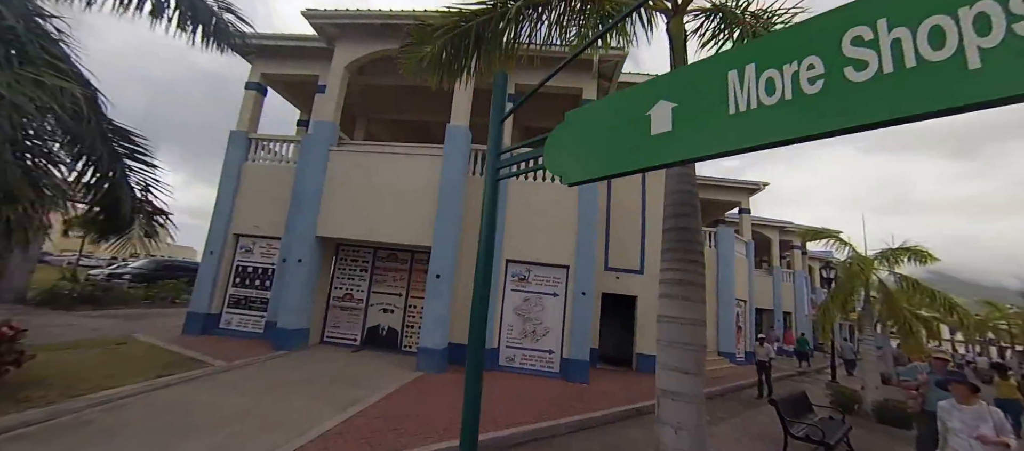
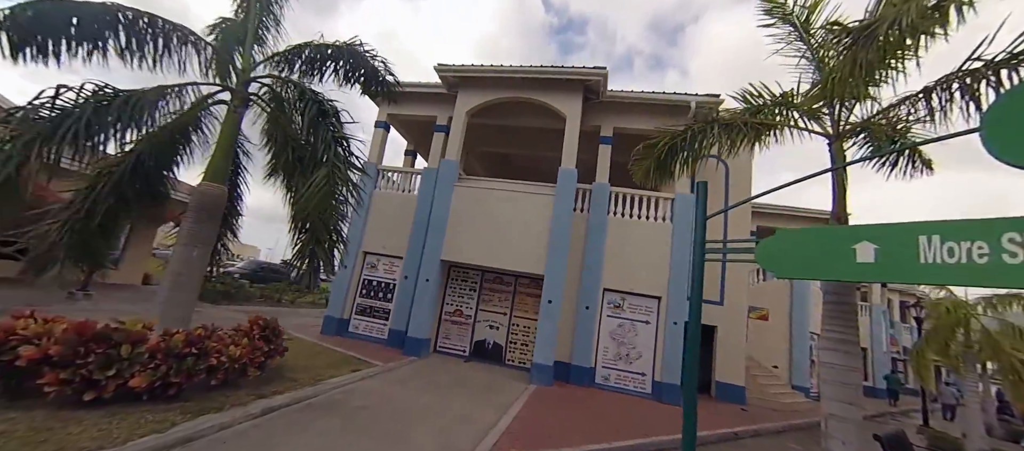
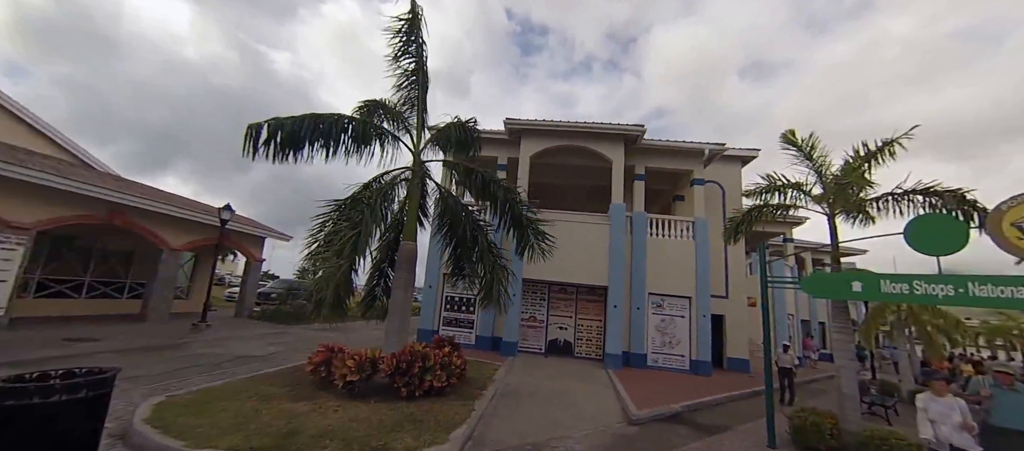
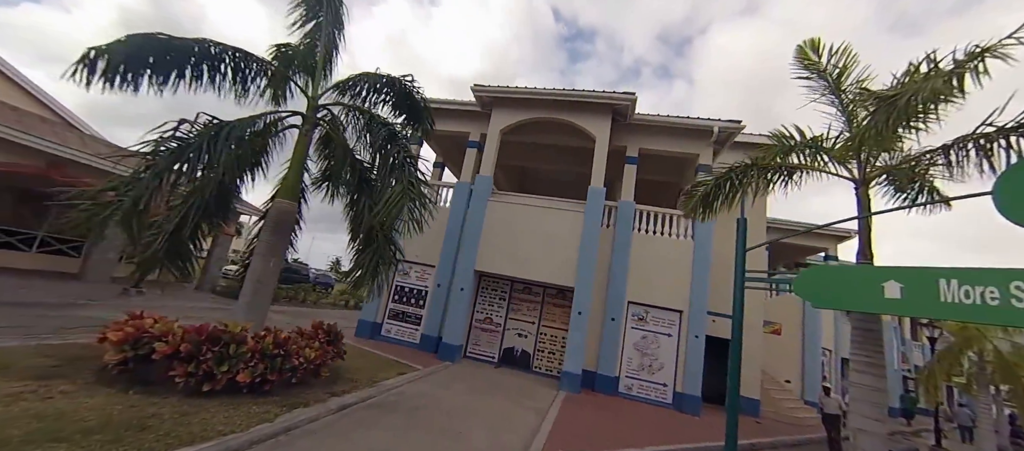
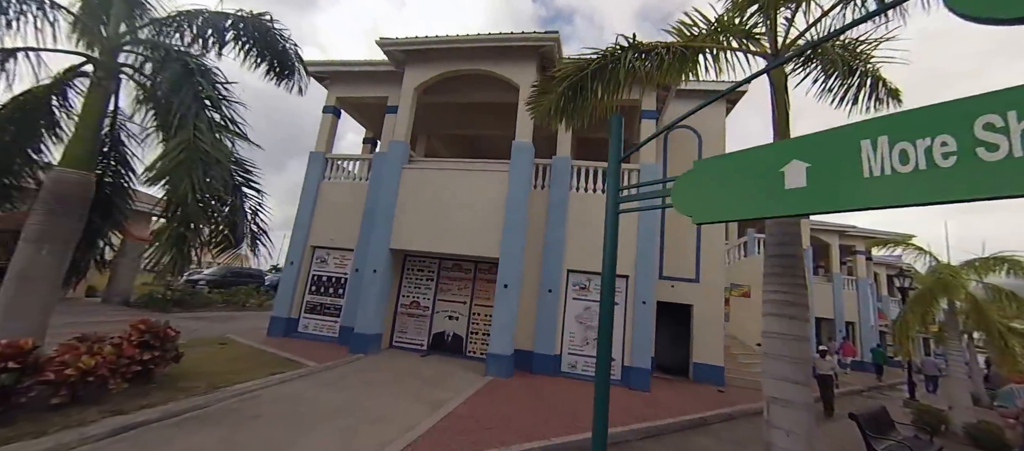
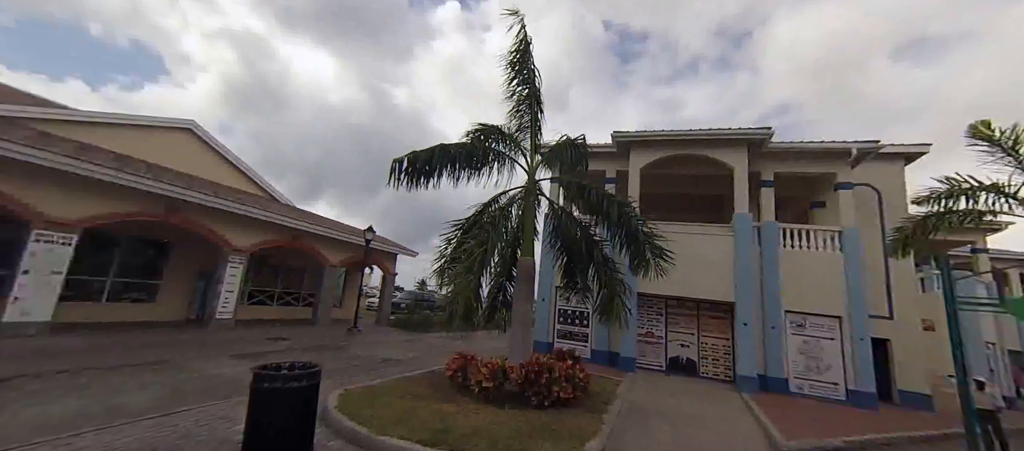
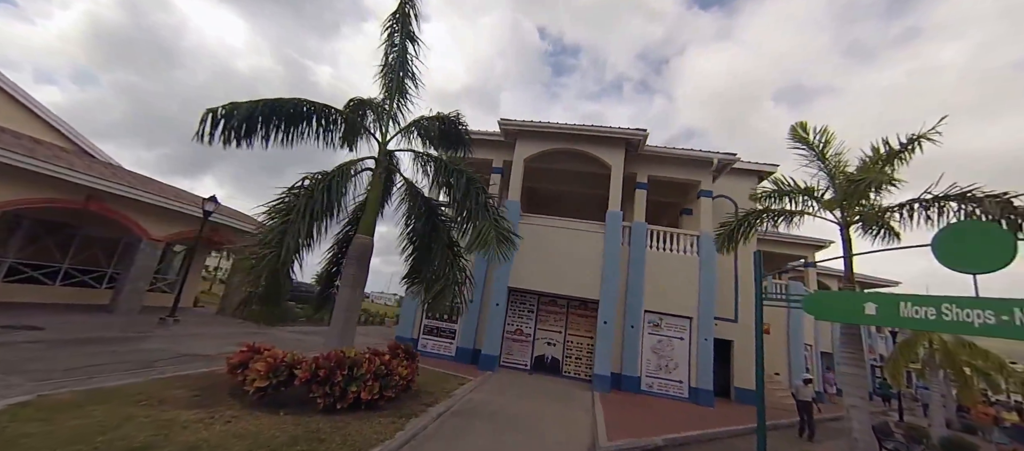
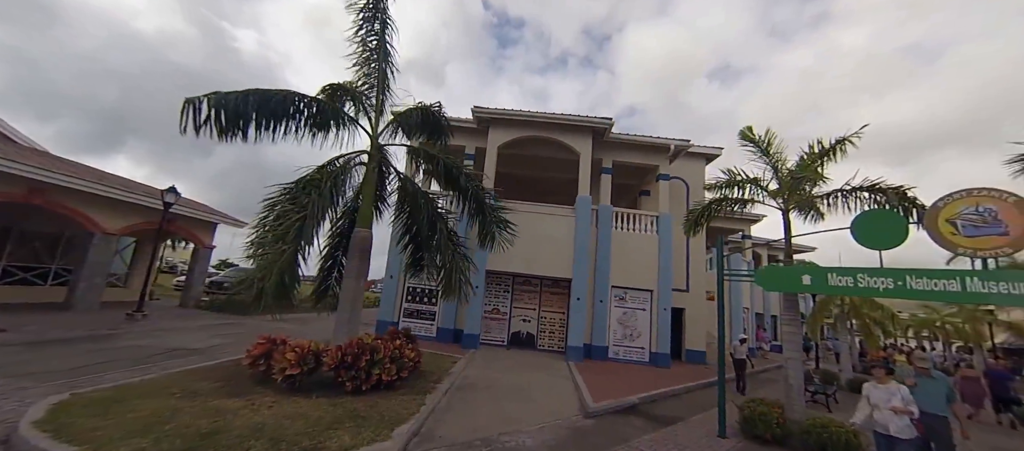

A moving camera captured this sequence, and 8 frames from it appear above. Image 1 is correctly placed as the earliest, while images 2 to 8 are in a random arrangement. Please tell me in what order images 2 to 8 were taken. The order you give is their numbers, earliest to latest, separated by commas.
5, 2, 4, 7, 8, 3, 6
